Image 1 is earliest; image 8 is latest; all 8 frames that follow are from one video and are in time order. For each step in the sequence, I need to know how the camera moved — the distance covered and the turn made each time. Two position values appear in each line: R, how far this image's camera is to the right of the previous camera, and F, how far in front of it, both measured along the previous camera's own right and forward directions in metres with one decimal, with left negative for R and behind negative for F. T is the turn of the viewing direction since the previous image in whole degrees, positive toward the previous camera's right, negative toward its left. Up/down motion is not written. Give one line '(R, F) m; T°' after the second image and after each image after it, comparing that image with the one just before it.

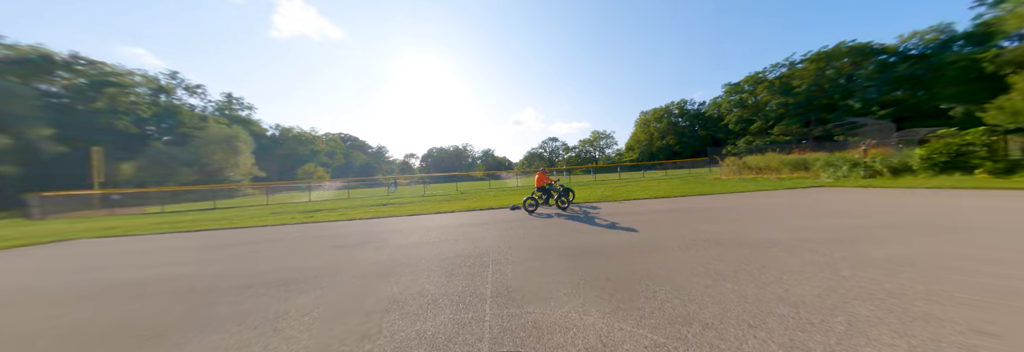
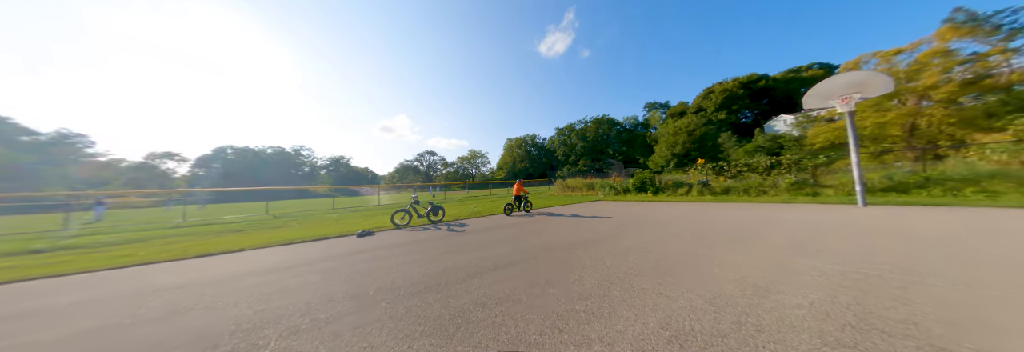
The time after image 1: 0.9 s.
(+0.4, +0.2) m; +33°
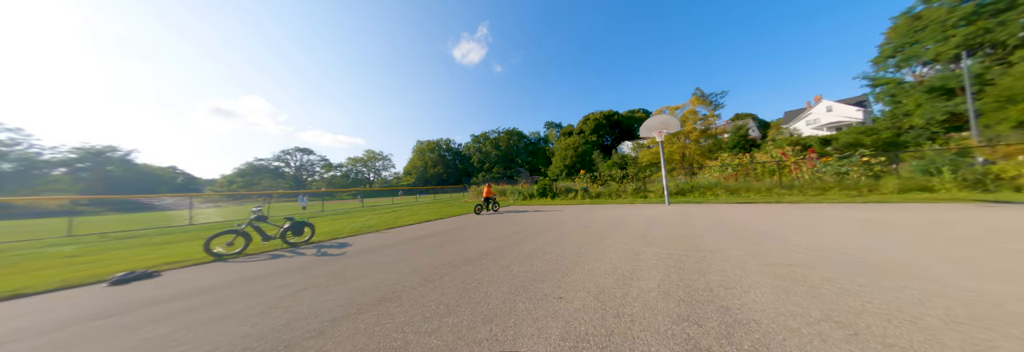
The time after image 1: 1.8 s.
(+0.2, +0.3) m; +23°
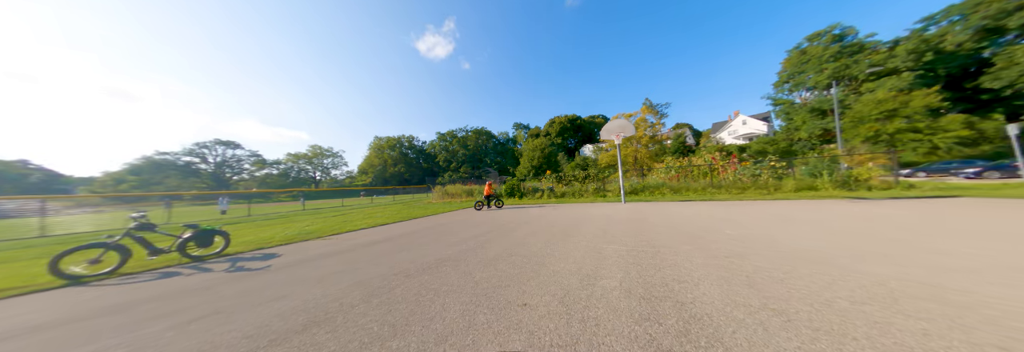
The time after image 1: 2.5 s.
(+0.1, +0.2) m; +9°
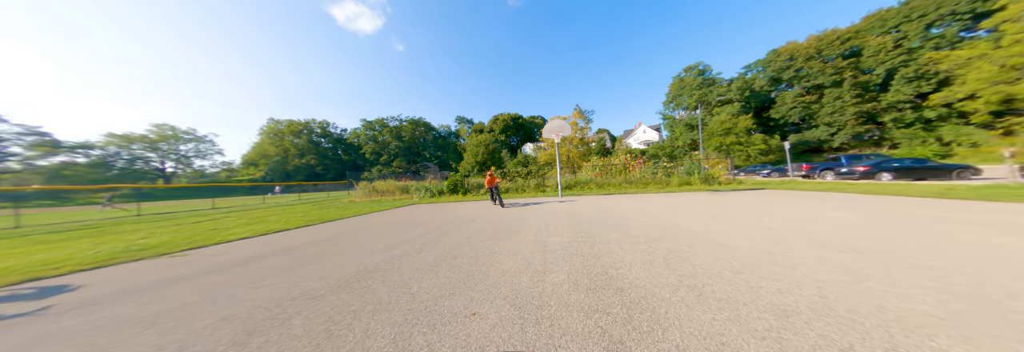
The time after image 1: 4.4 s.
(-0.1, +0.3) m; +16°
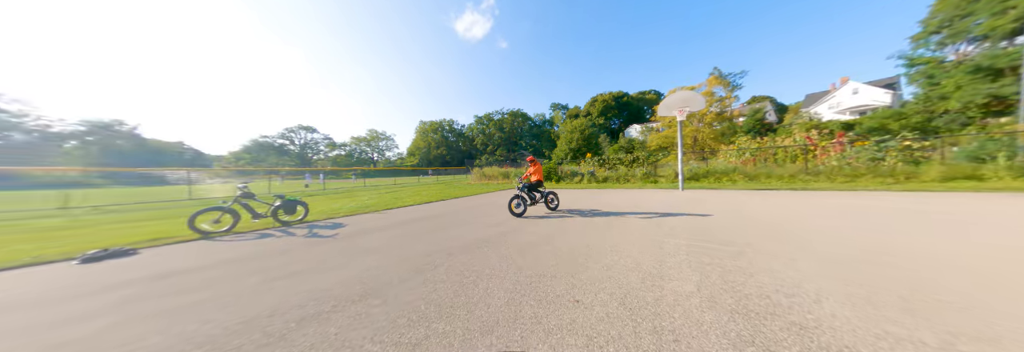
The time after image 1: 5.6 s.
(-0.1, 0.0) m; -26°
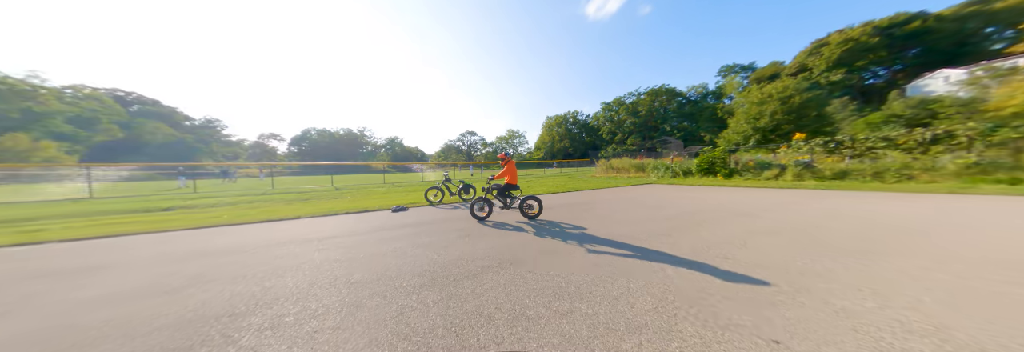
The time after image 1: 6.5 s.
(-0.1, -0.2) m; -33°
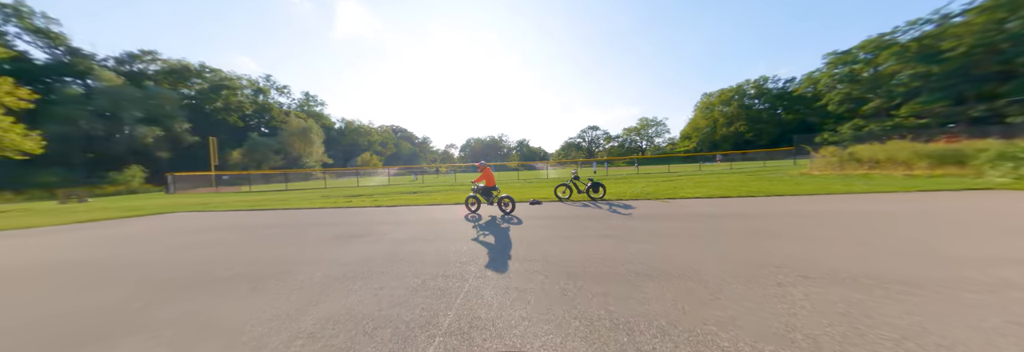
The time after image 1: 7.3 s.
(-0.3, -0.2) m; -32°
